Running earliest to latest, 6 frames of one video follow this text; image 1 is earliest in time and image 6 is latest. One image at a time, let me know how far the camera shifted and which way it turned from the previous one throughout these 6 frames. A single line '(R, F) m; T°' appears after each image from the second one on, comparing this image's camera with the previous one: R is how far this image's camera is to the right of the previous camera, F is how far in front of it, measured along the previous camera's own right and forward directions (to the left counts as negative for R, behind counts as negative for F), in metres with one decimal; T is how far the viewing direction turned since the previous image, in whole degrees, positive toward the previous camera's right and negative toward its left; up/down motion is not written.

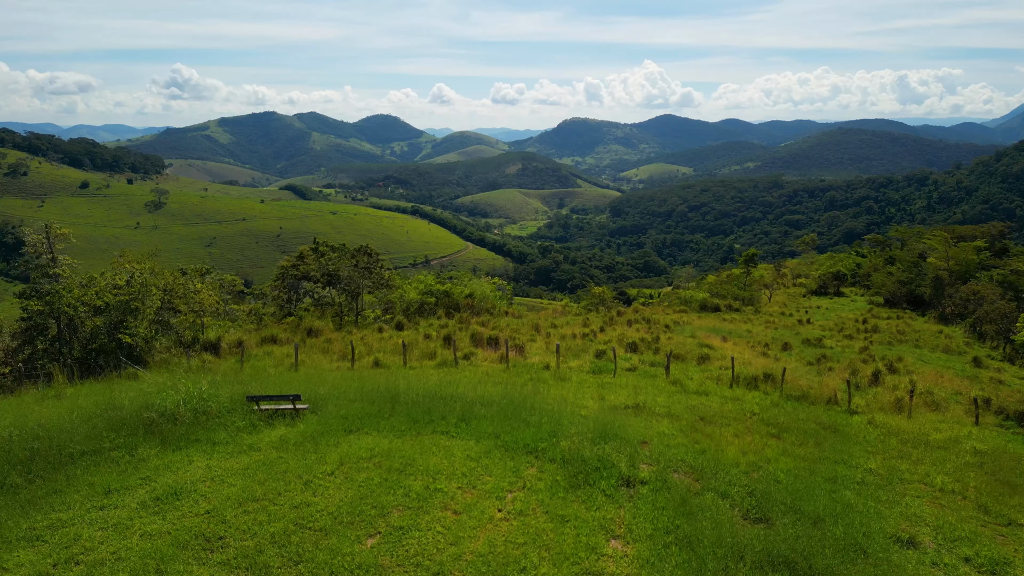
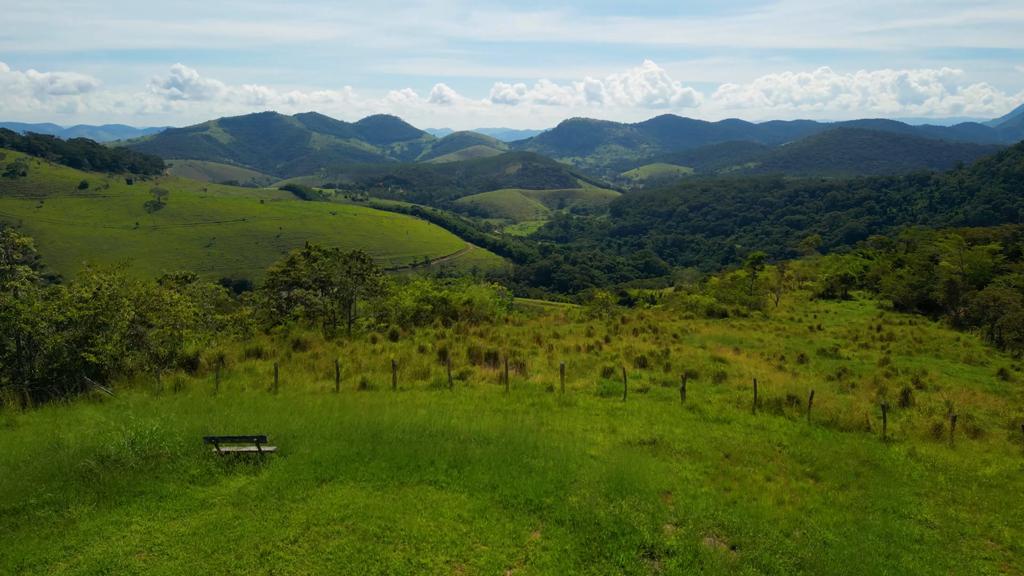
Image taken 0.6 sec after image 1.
(0.0, +0.8) m; 0°
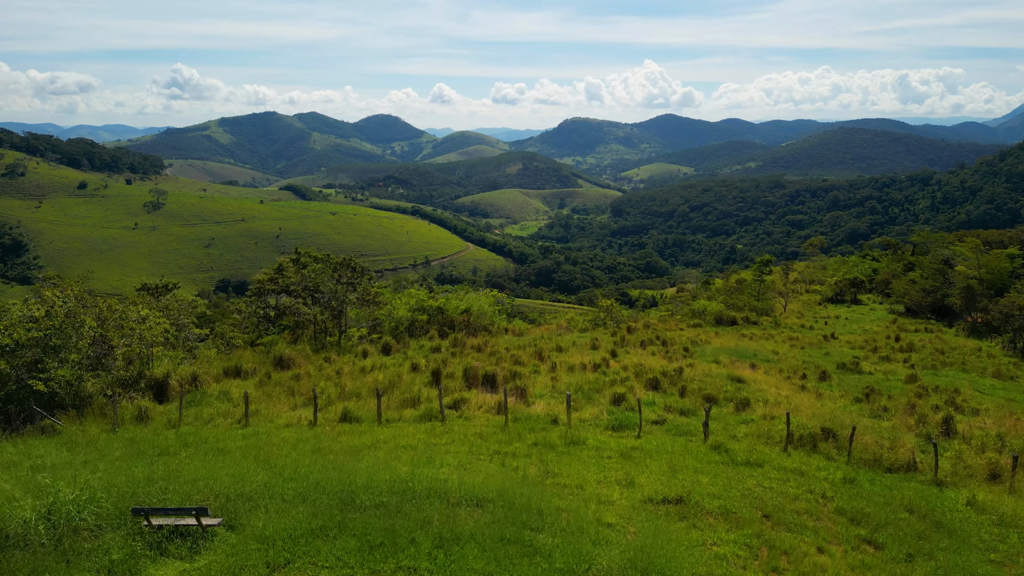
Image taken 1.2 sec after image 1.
(0.0, +0.9) m; 0°
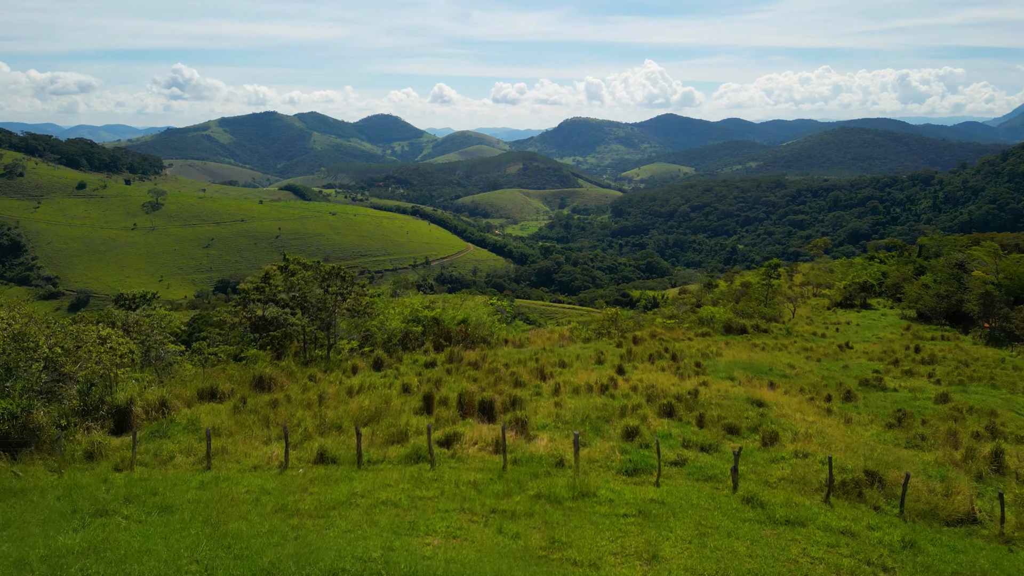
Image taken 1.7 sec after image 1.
(0.0, +0.9) m; 0°
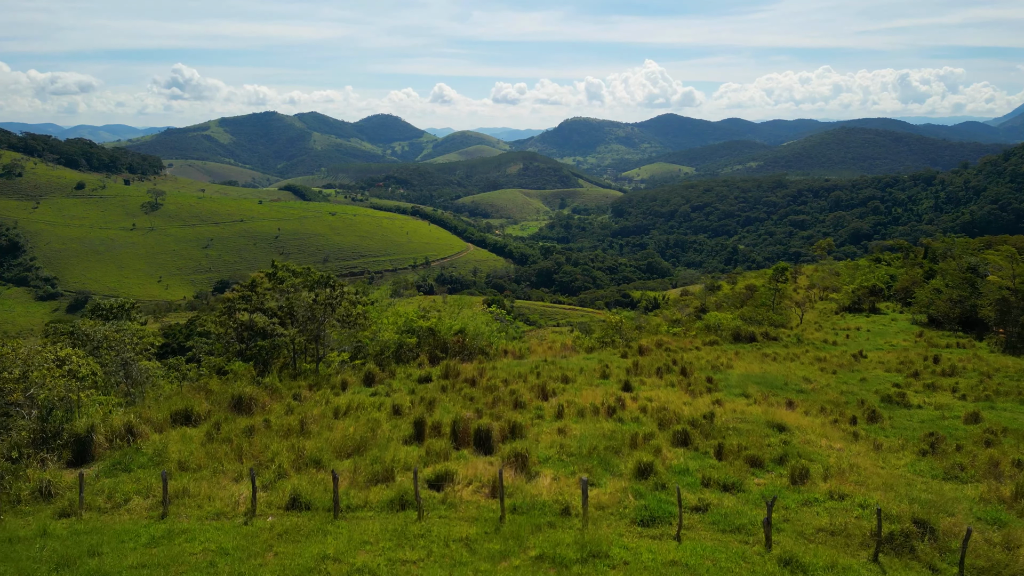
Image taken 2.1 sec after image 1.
(0.0, +0.8) m; 0°
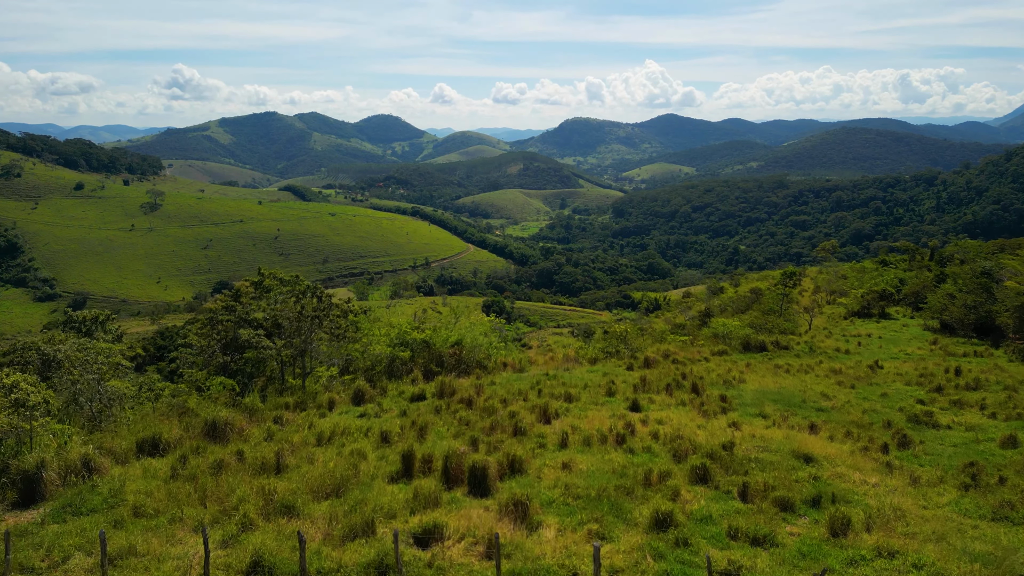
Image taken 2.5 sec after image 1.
(0.0, +0.8) m; 0°
